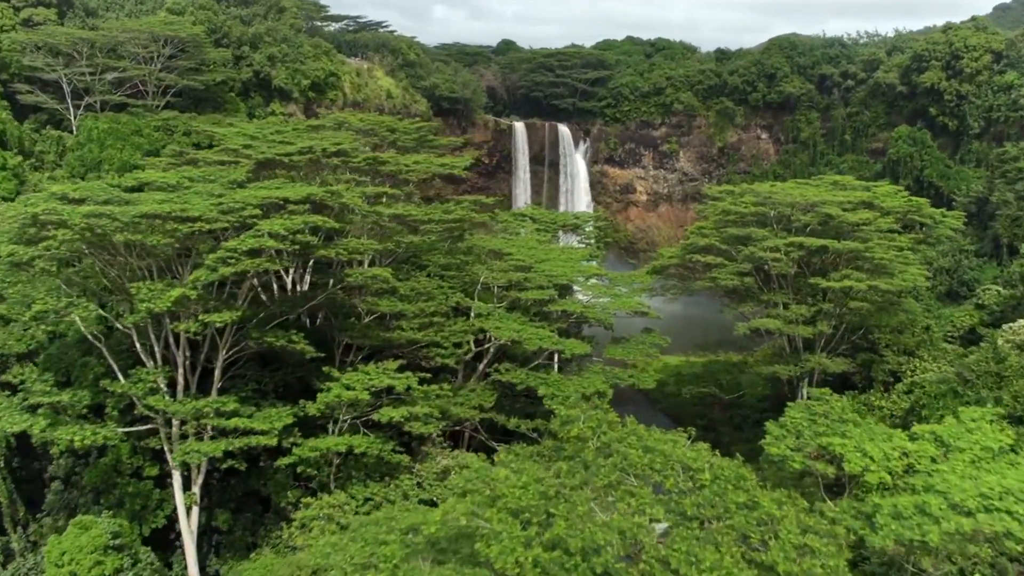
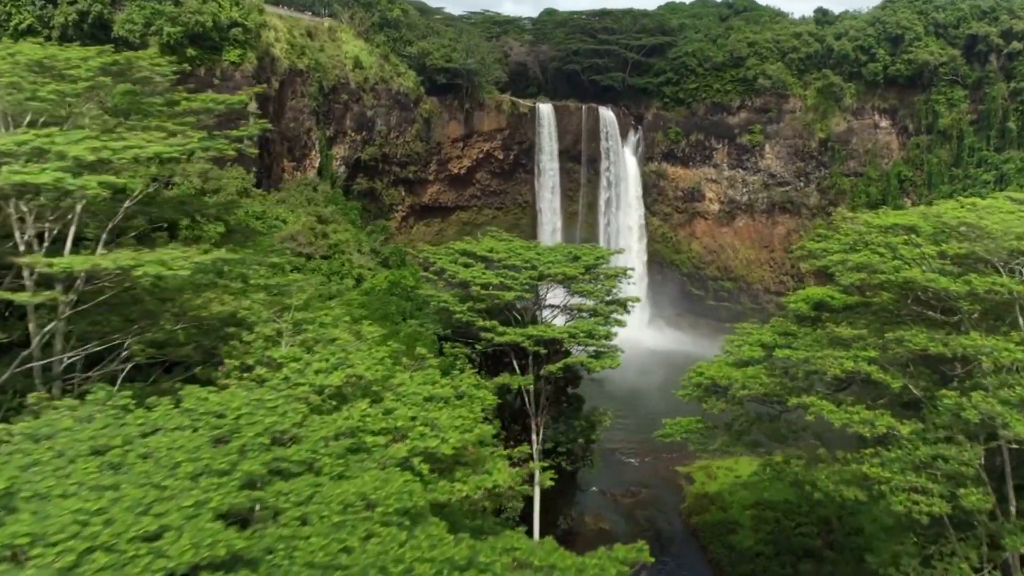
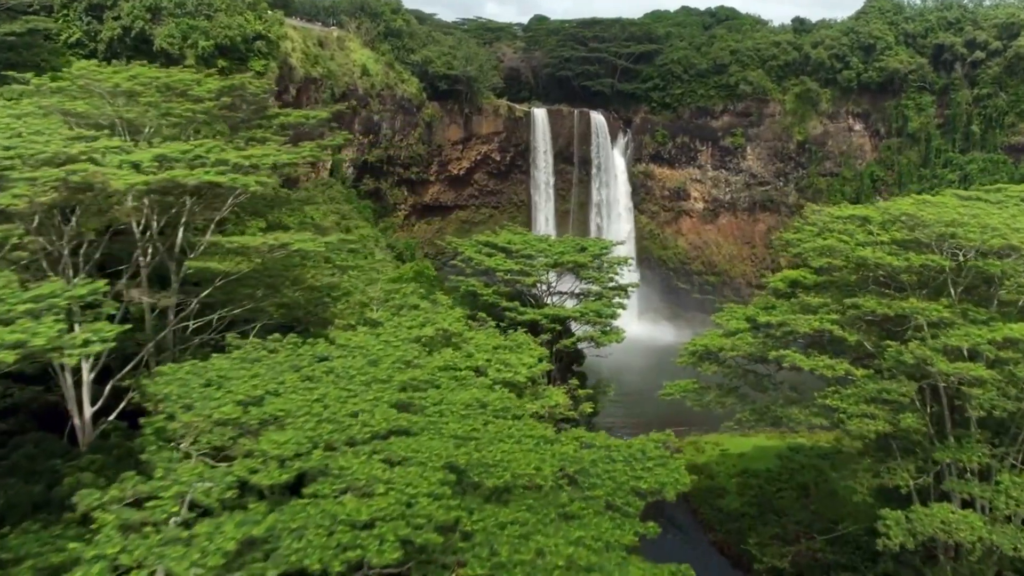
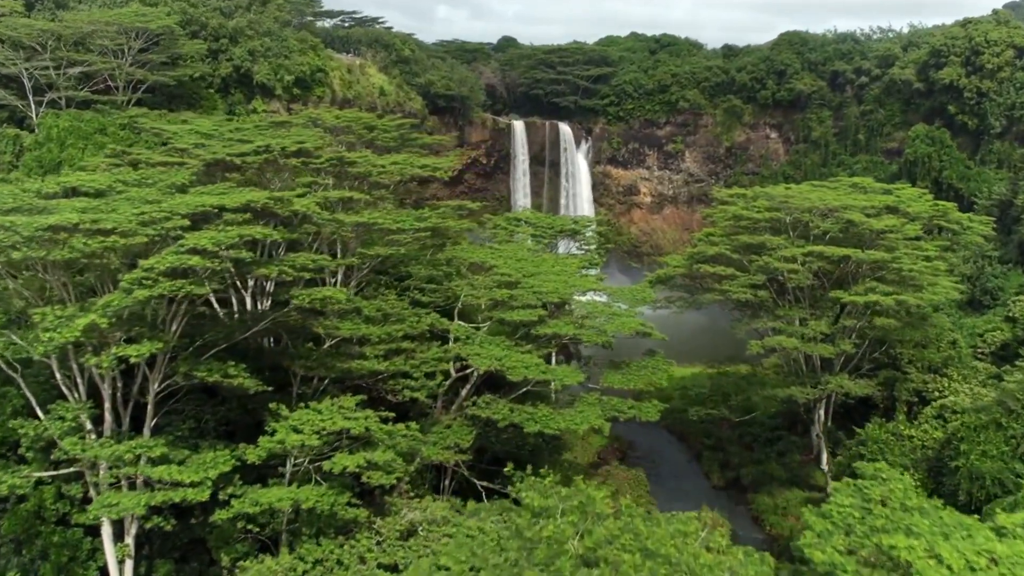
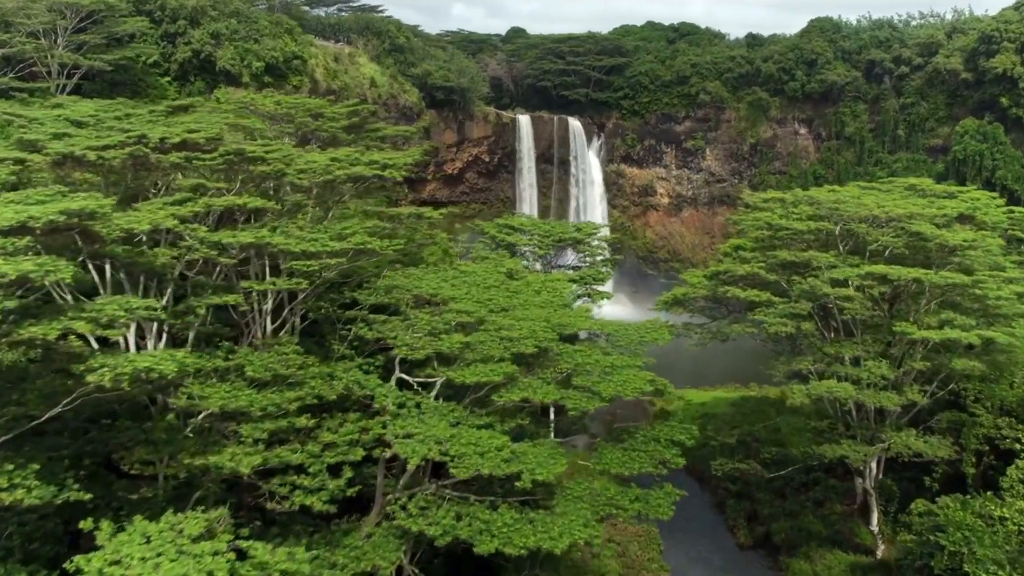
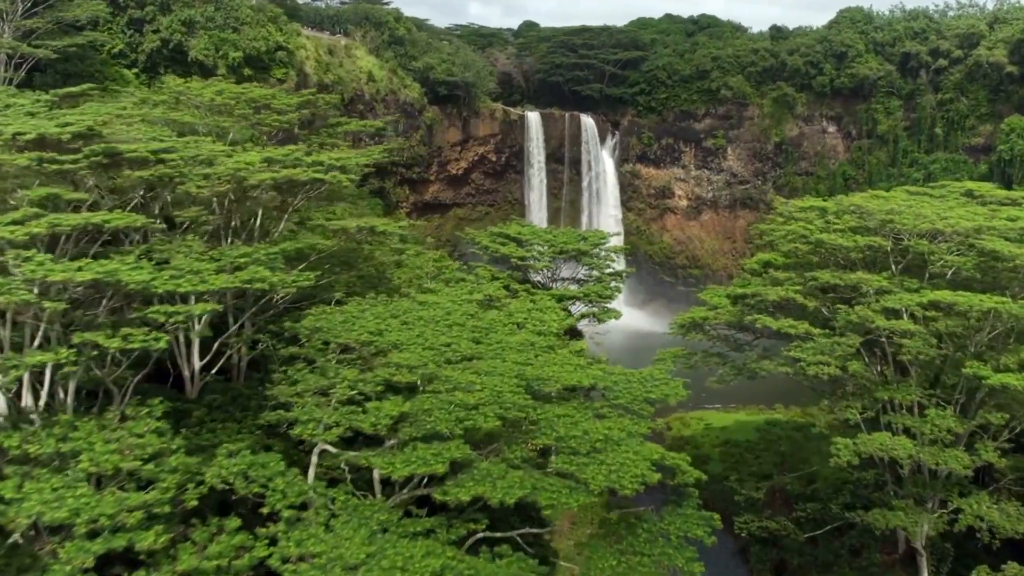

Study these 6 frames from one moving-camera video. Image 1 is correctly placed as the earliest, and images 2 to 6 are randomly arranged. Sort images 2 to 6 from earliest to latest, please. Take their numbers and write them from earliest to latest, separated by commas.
4, 5, 6, 3, 2
